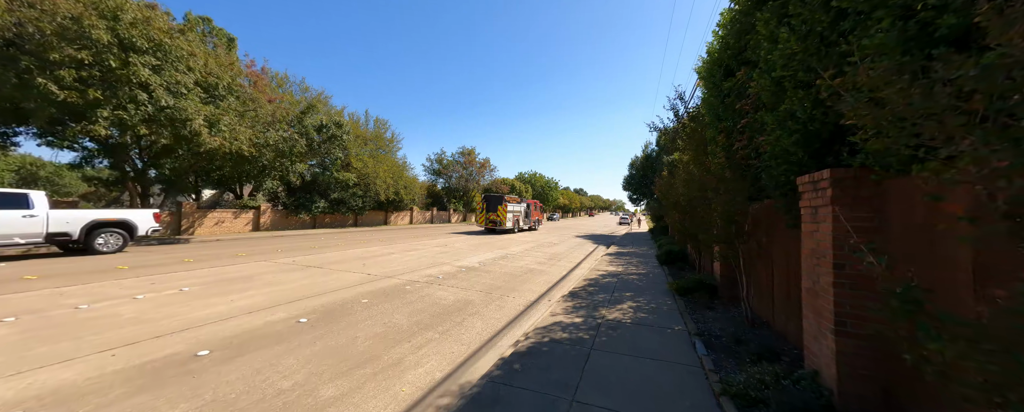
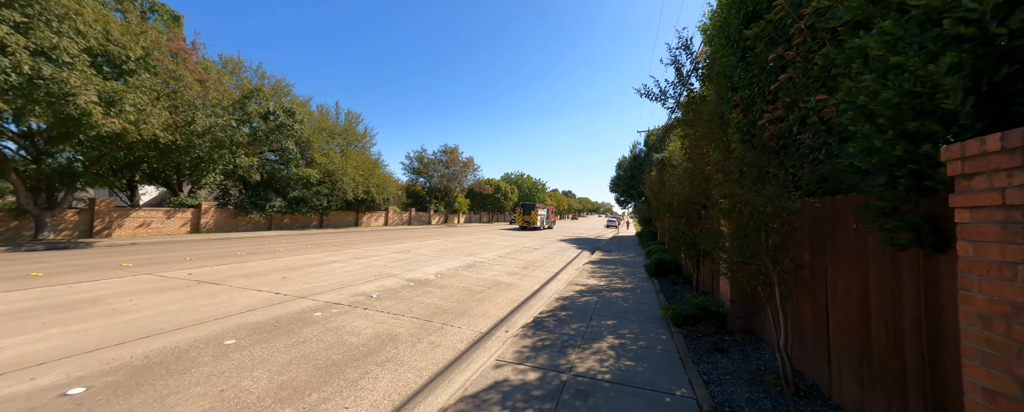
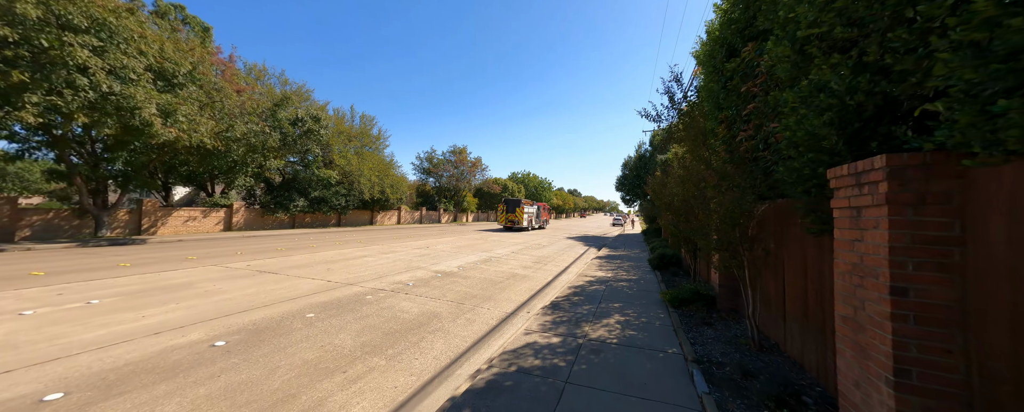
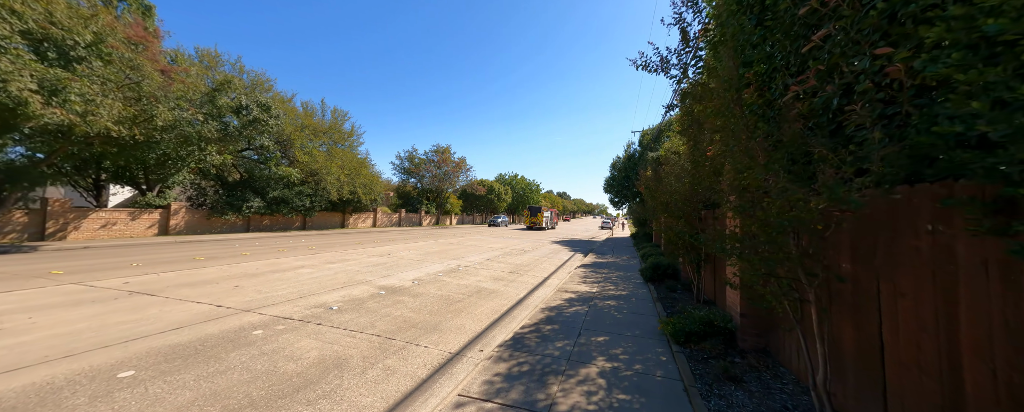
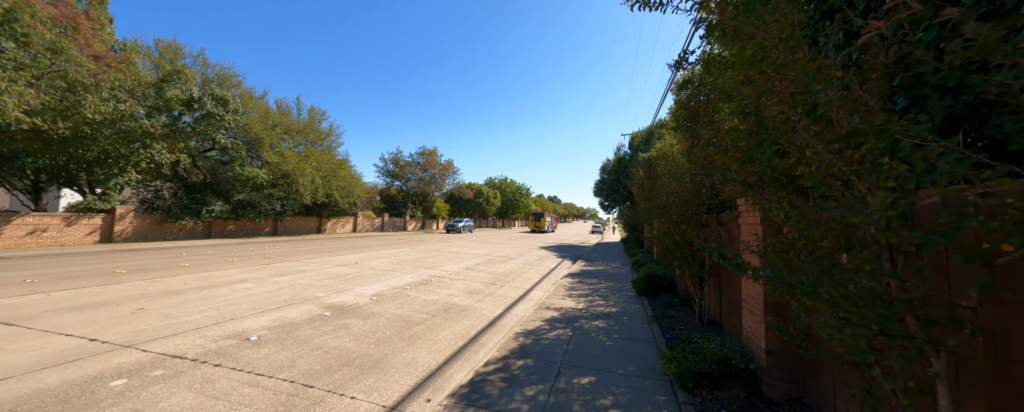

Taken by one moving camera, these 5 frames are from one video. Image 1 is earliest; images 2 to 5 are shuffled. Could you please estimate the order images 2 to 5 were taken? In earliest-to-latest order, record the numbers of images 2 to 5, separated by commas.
3, 2, 4, 5
